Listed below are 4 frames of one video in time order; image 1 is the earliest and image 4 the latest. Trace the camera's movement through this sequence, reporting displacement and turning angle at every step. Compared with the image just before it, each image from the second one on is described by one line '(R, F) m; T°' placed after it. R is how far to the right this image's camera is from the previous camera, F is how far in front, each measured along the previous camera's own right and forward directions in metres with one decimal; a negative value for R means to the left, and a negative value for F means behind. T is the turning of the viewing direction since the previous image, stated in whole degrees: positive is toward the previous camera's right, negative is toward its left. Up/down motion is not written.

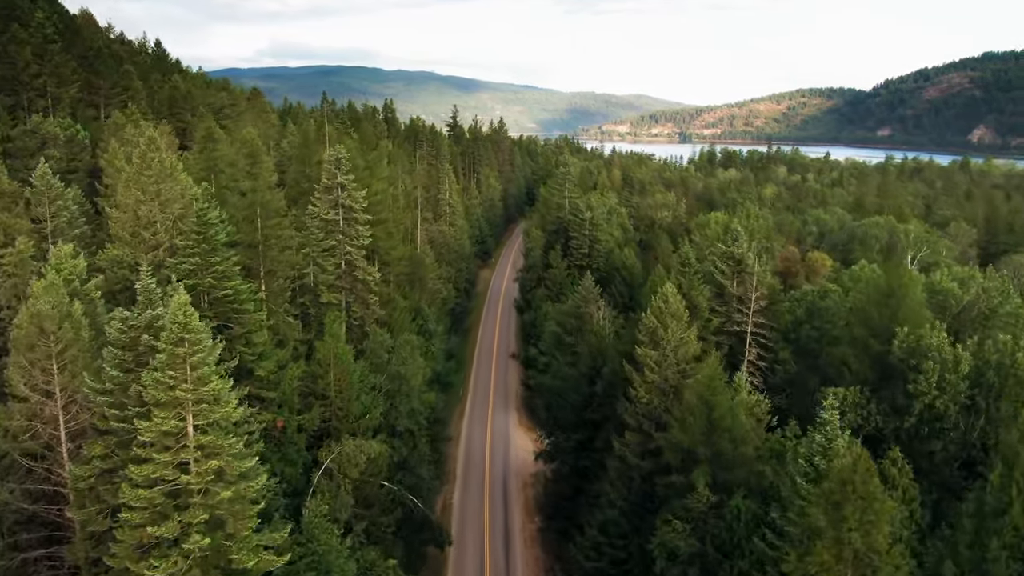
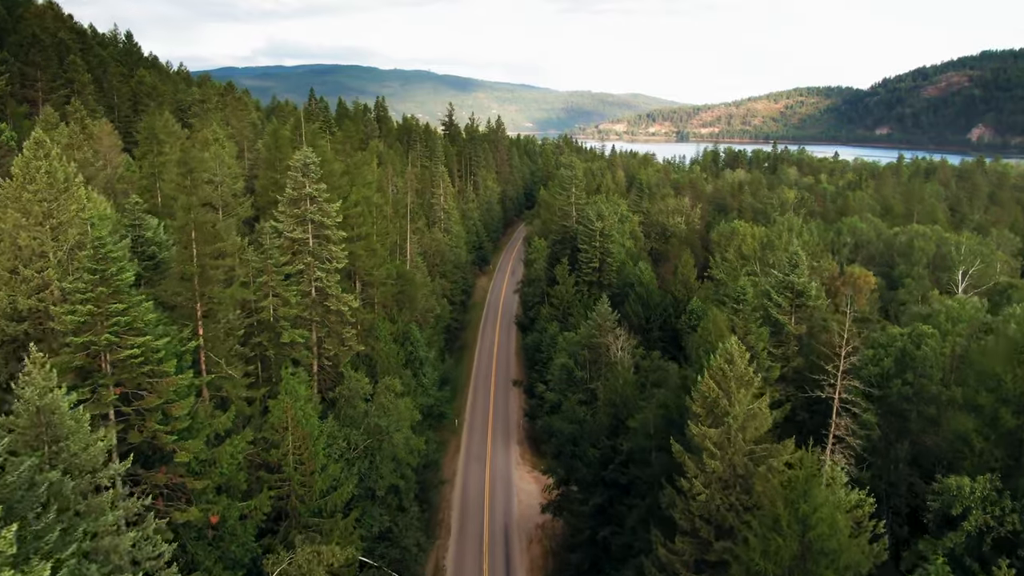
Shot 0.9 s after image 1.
(-0.4, +8.1) m; 0°
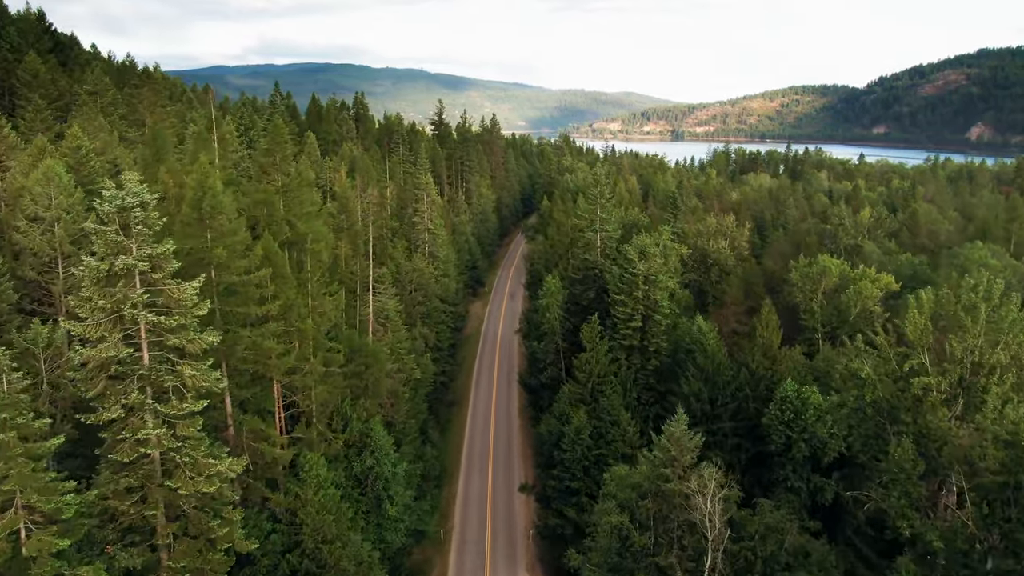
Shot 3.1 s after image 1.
(-0.9, +19.1) m; +1°
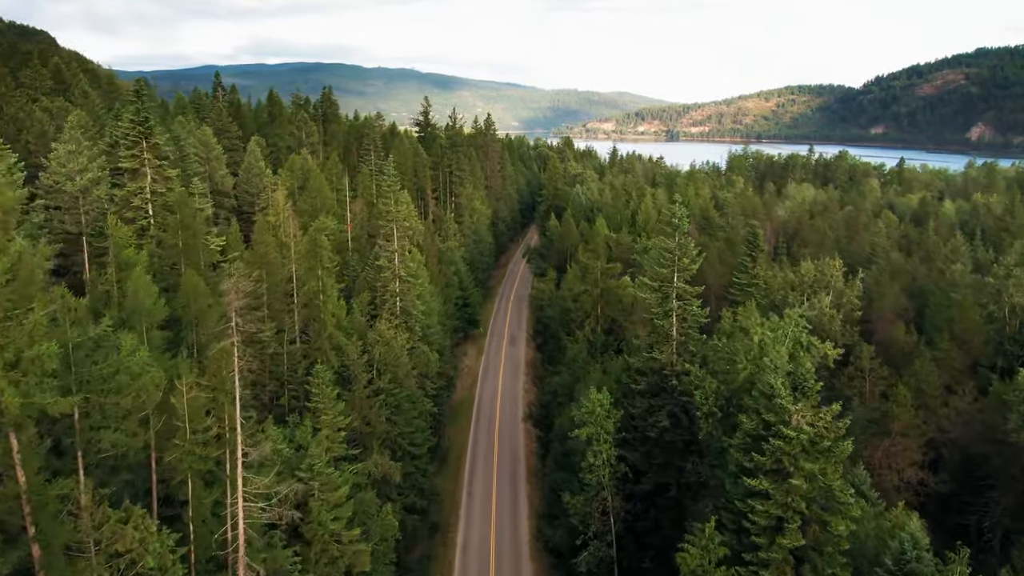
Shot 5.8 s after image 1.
(-1.1, +23.5) m; +1°
